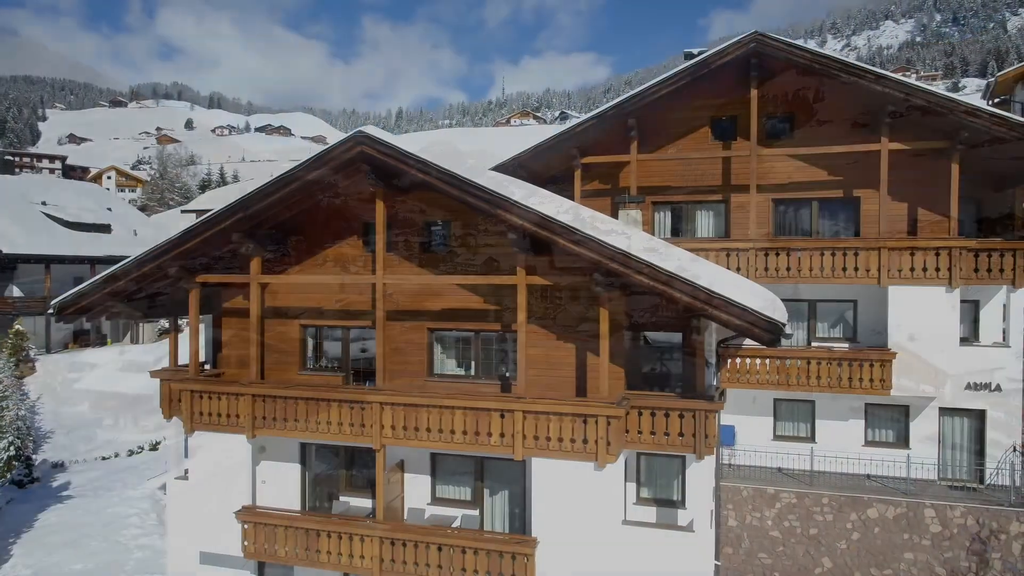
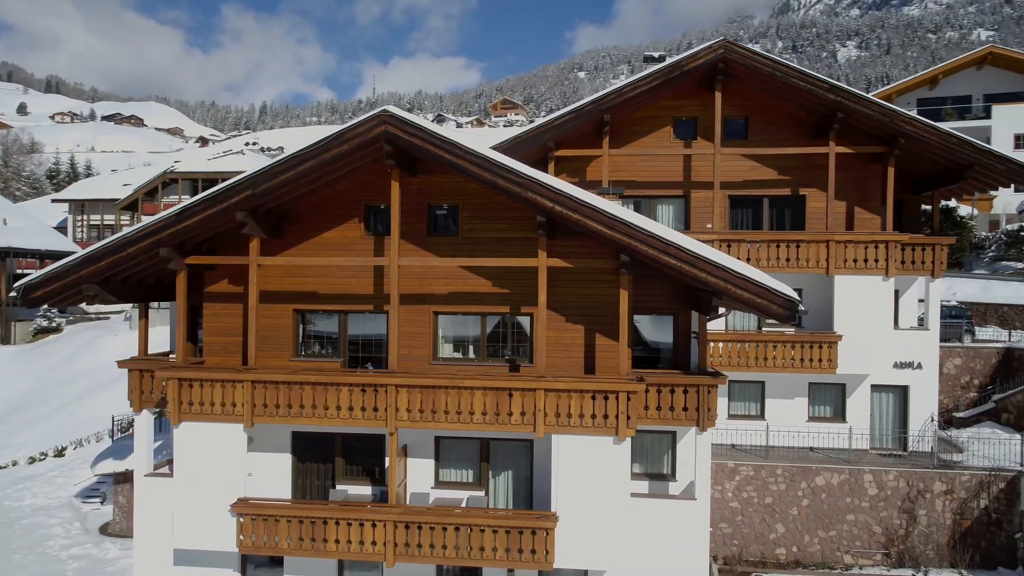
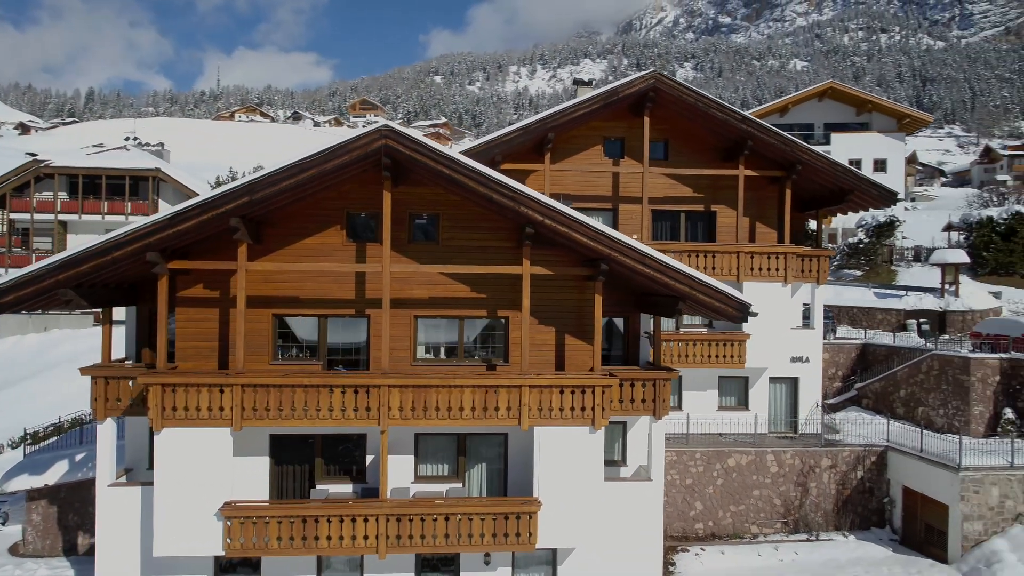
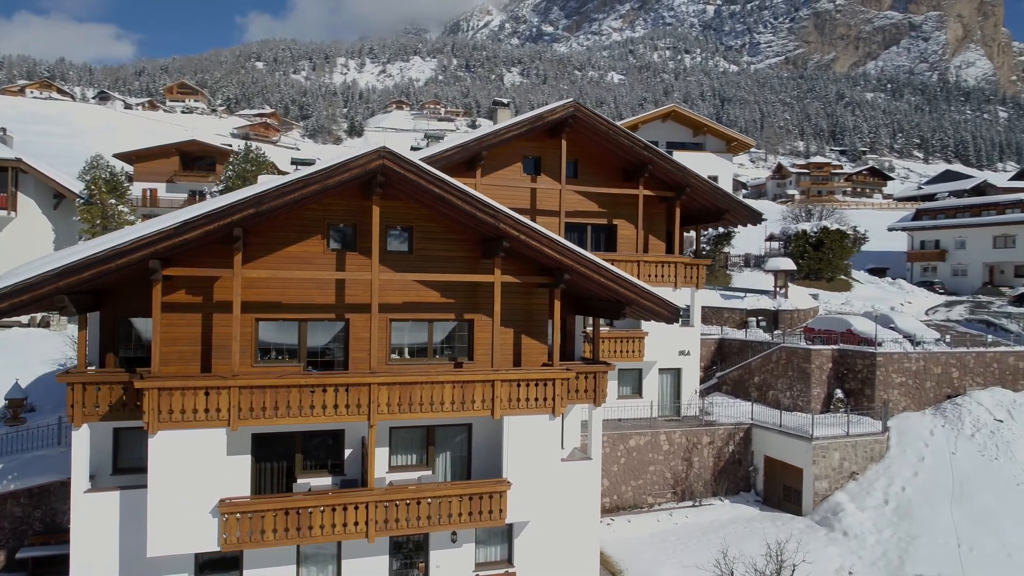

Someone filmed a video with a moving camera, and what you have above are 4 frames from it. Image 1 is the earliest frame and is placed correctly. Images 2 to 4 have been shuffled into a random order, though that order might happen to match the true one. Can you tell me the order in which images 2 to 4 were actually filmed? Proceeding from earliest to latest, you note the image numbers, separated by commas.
2, 3, 4
